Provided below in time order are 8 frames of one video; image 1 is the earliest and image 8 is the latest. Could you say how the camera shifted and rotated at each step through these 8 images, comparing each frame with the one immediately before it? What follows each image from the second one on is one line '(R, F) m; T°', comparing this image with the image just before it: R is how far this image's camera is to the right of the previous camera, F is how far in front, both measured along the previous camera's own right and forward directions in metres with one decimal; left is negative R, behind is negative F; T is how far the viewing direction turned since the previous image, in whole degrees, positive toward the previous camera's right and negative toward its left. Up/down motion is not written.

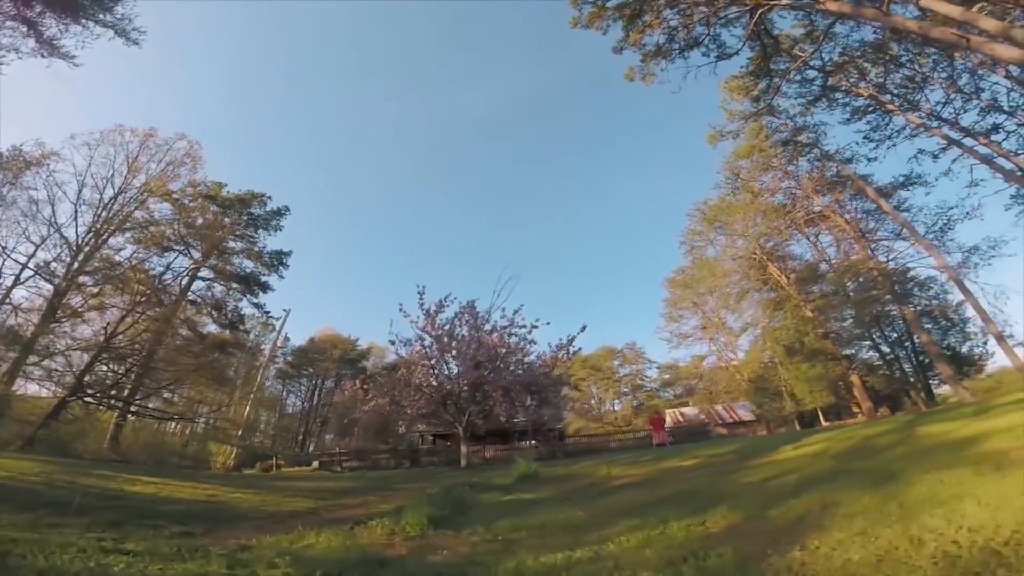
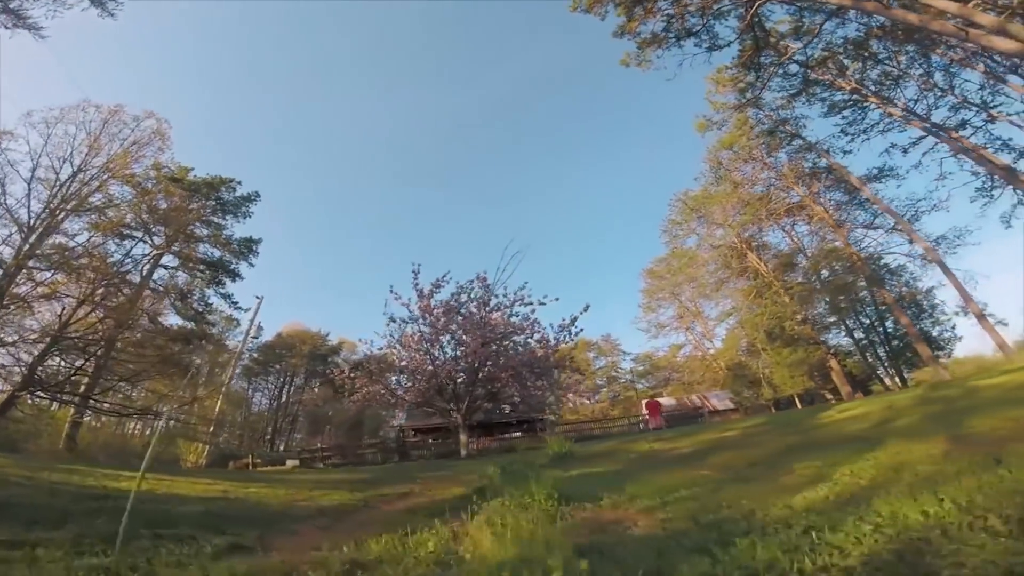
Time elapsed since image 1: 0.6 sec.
(-0.6, +0.8) m; +3°
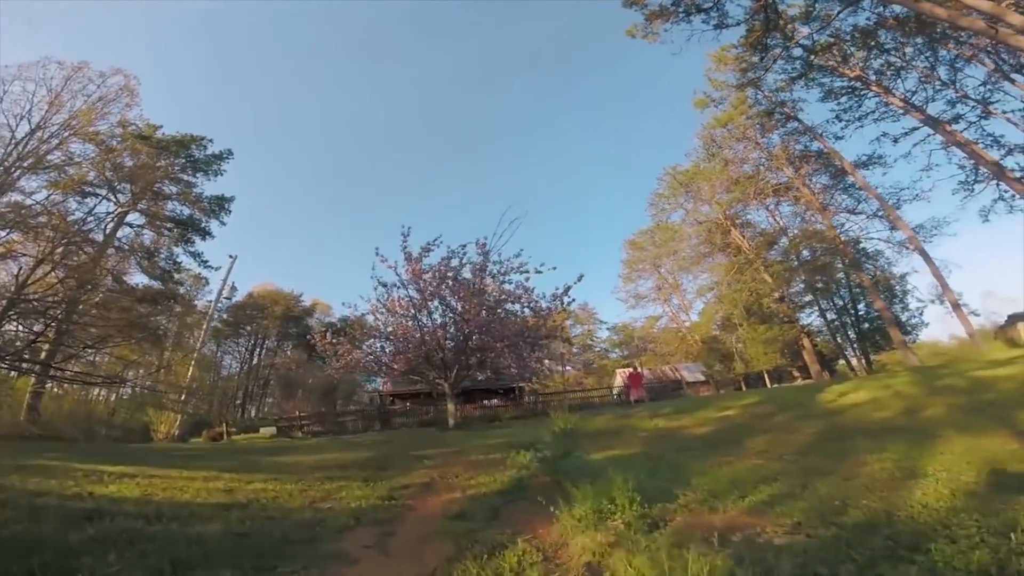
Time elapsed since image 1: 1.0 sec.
(-0.3, +0.4) m; +3°
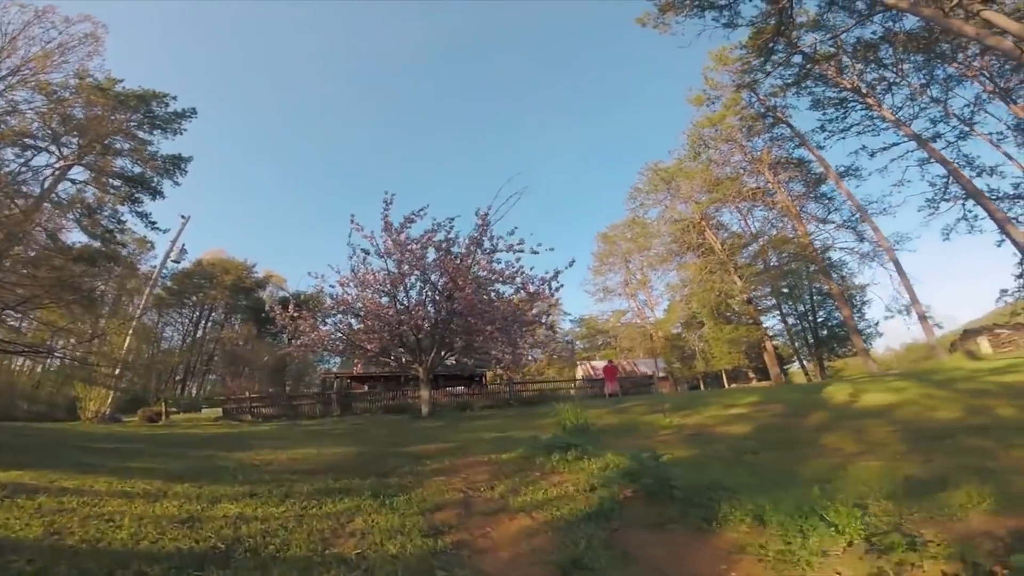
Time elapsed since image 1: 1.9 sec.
(-0.5, +0.9) m; +4°
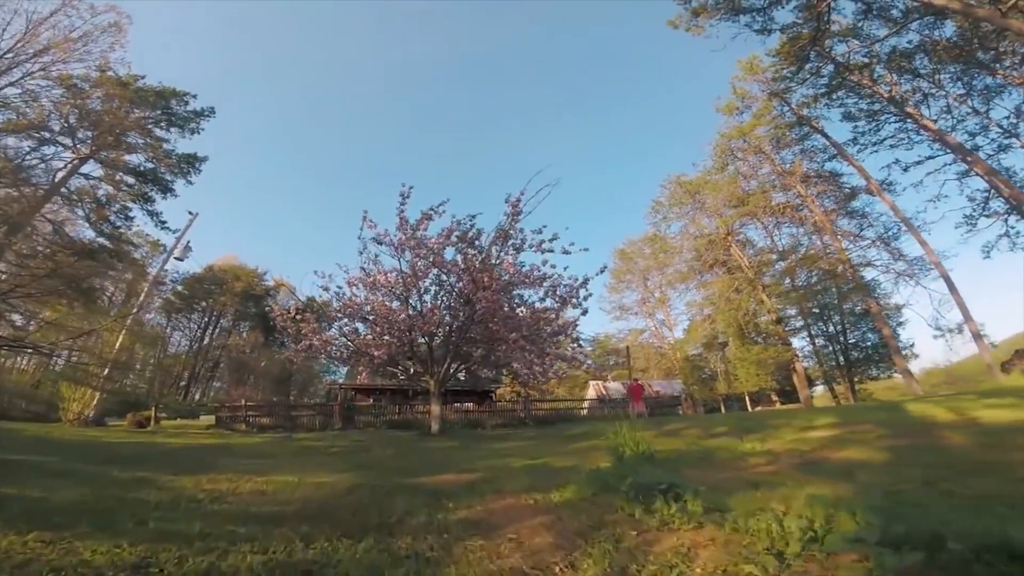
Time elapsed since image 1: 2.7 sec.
(-0.2, +1.1) m; -1°
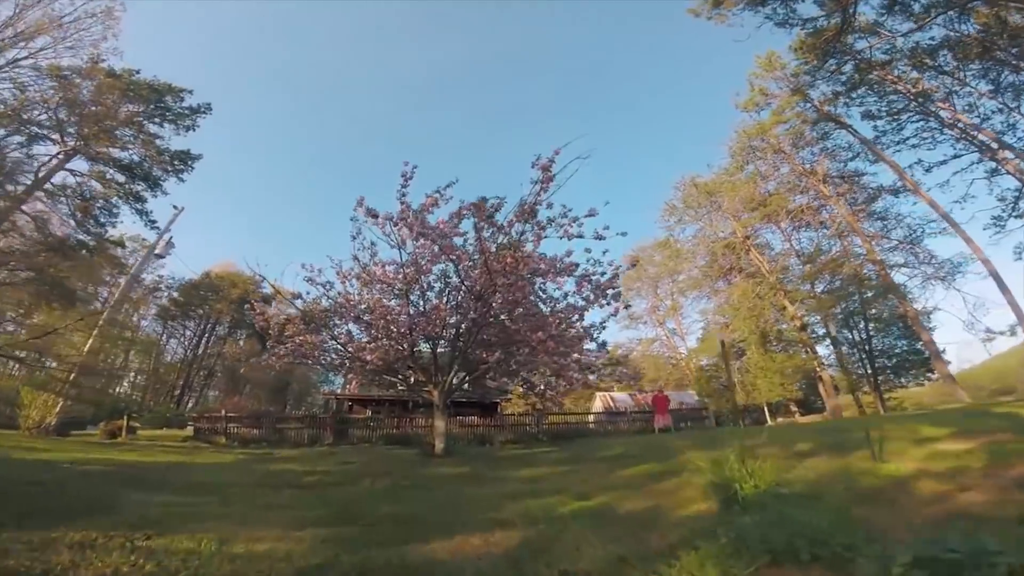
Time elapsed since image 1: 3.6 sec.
(-0.2, +1.3) m; 0°
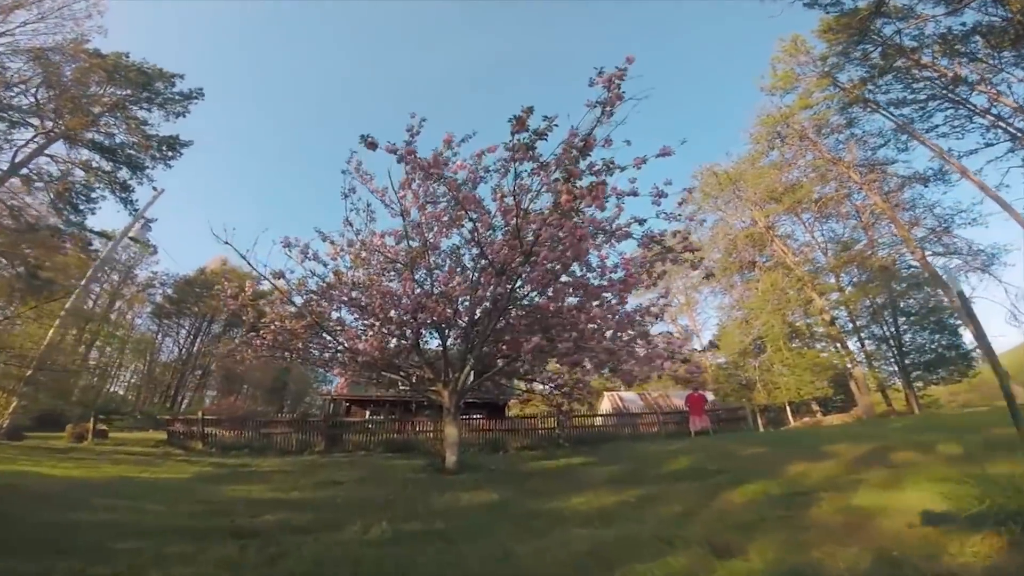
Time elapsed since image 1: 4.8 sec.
(-0.3, +1.4) m; 0°
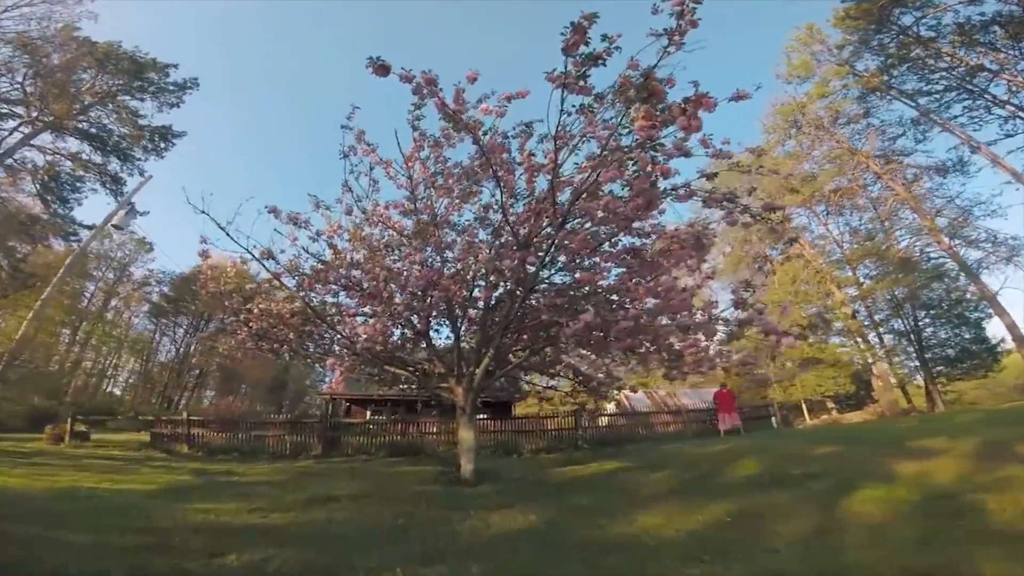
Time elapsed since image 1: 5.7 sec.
(-0.2, +0.9) m; 0°
